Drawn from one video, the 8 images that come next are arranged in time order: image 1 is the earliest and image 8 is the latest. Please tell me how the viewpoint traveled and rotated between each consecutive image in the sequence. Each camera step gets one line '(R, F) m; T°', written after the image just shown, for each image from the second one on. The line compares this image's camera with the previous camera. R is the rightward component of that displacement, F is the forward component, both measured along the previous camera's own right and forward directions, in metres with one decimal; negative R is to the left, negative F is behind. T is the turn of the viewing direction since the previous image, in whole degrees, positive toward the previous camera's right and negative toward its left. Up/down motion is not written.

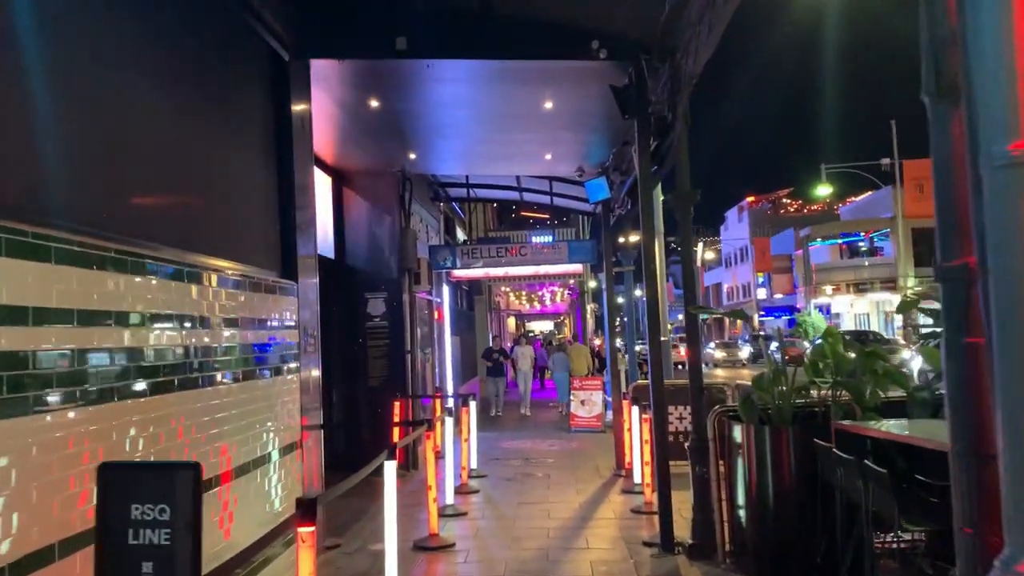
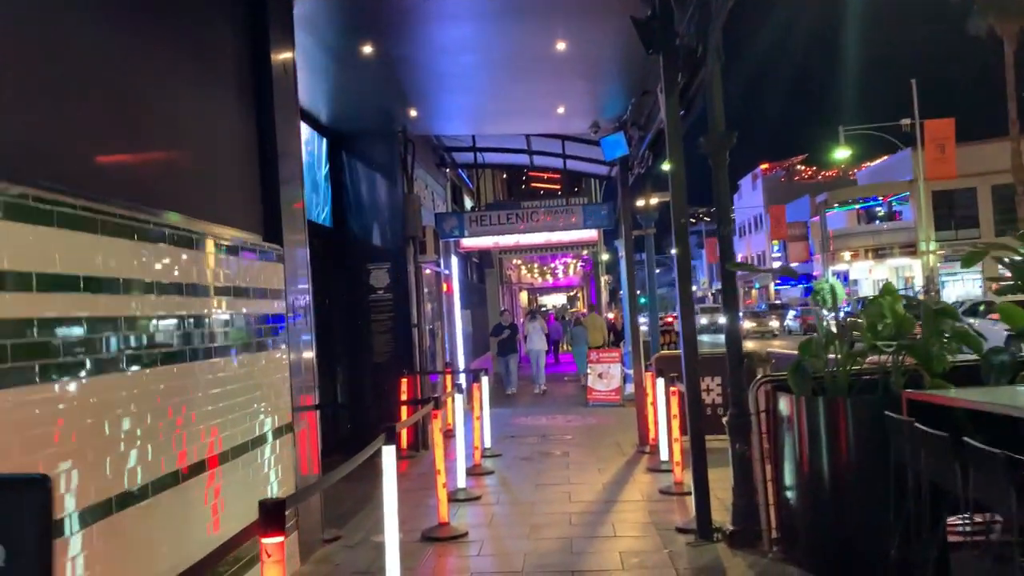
(0.0, +0.7) m; -1°
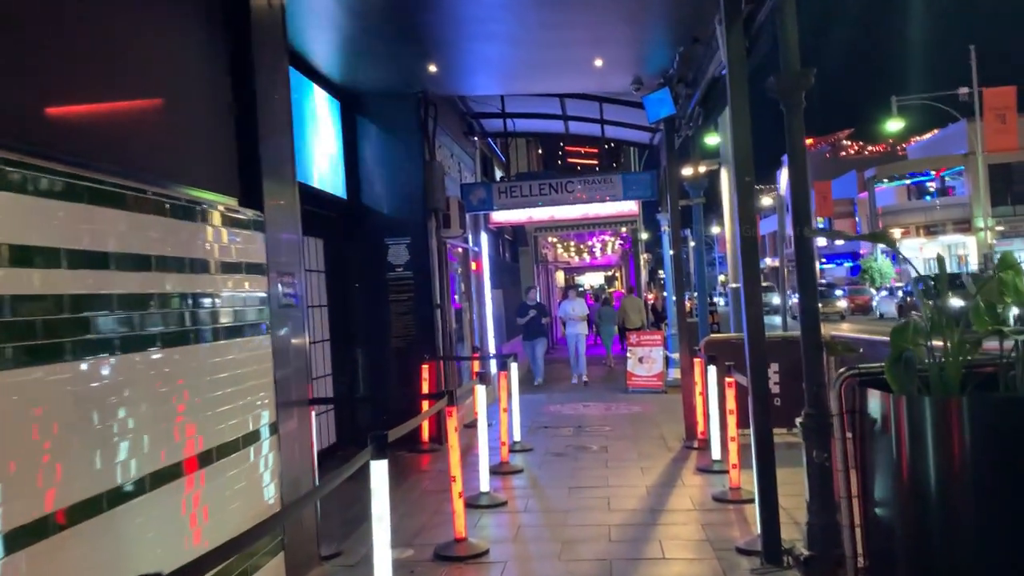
(+0.1, +1.0) m; -2°
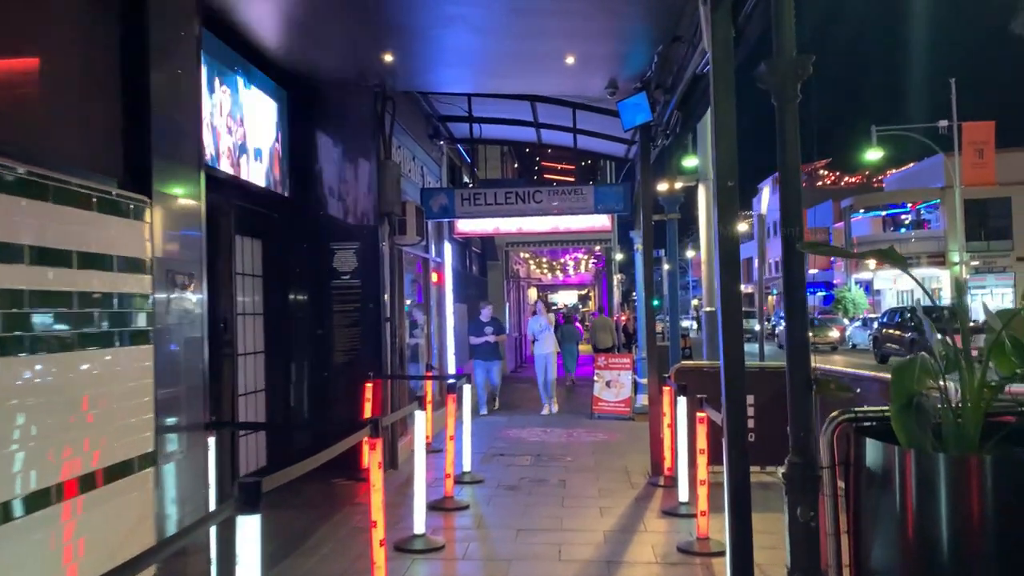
(+0.2, +0.8) m; +2°
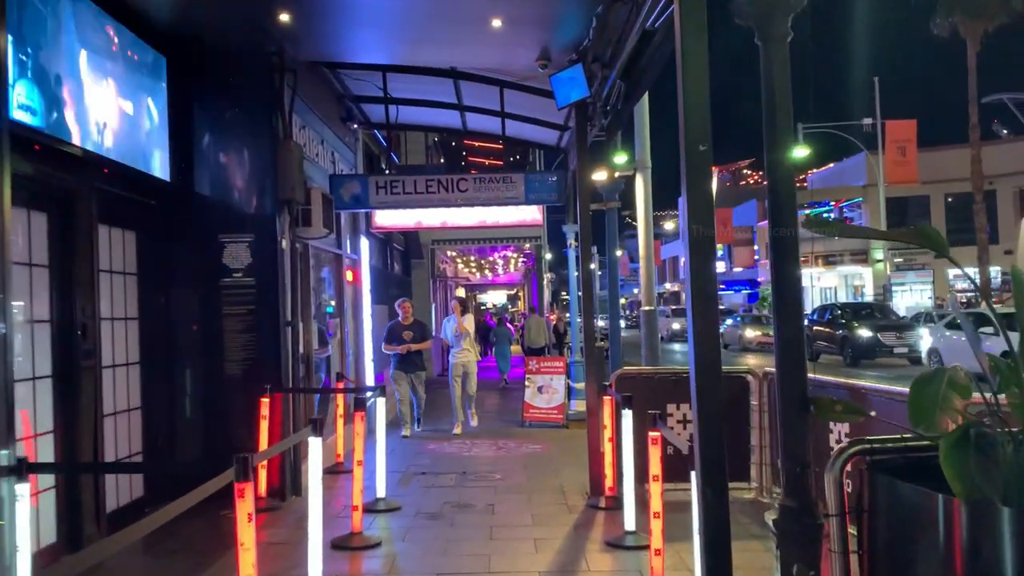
(+0.1, +1.0) m; +5°
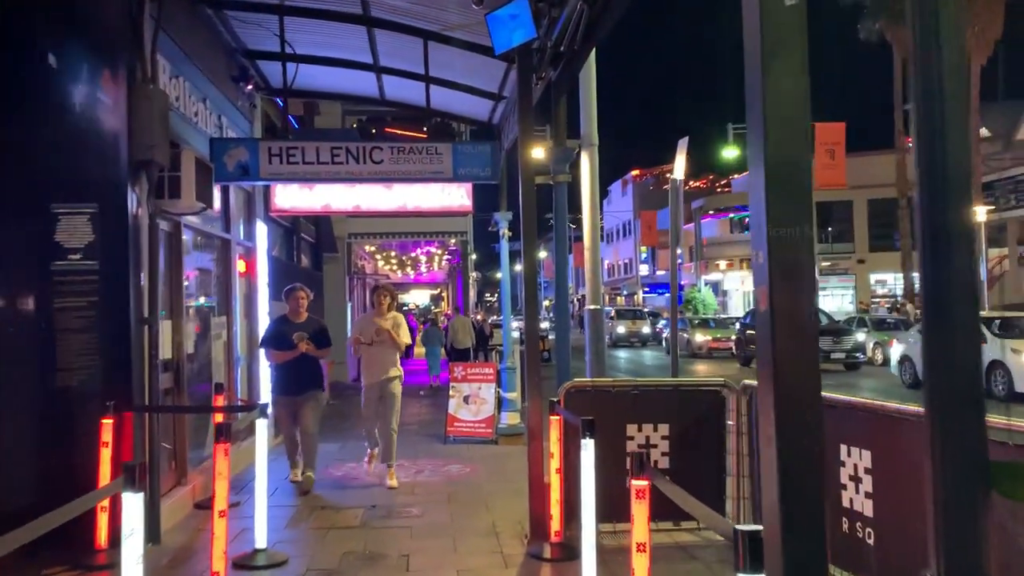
(0.0, +1.5) m; +5°
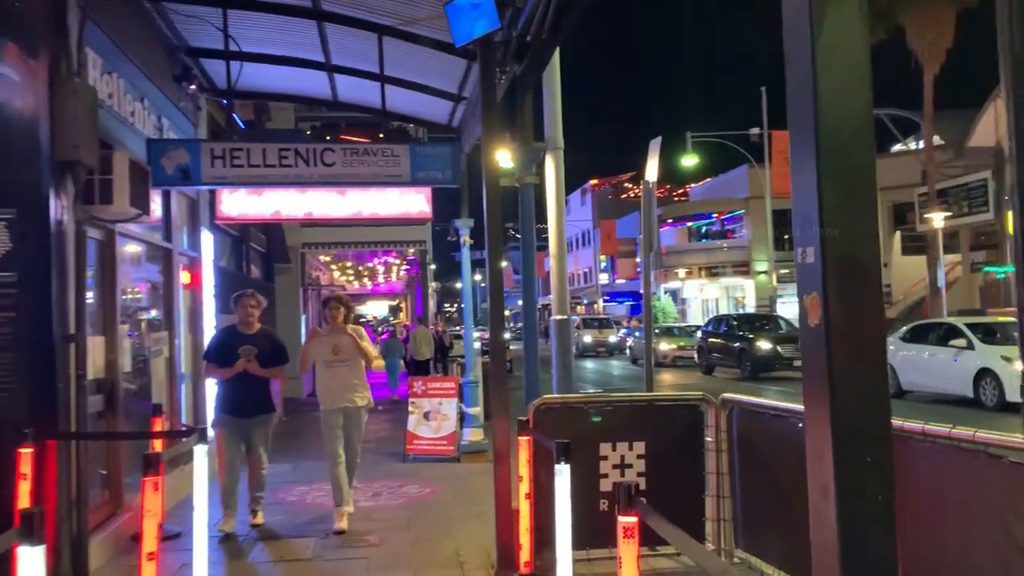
(0.0, +0.4) m; +3°
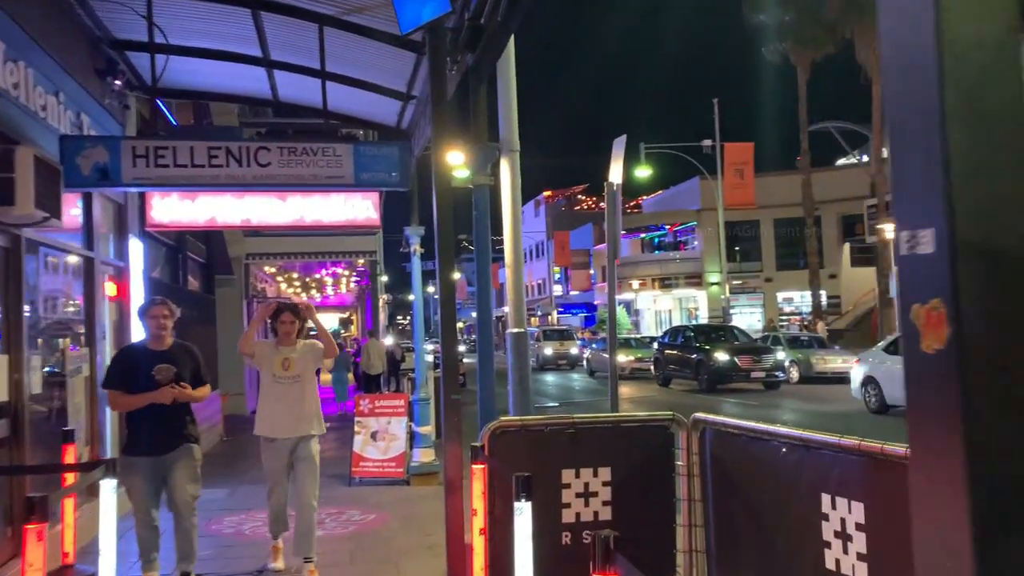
(0.0, +0.5) m; +3°
